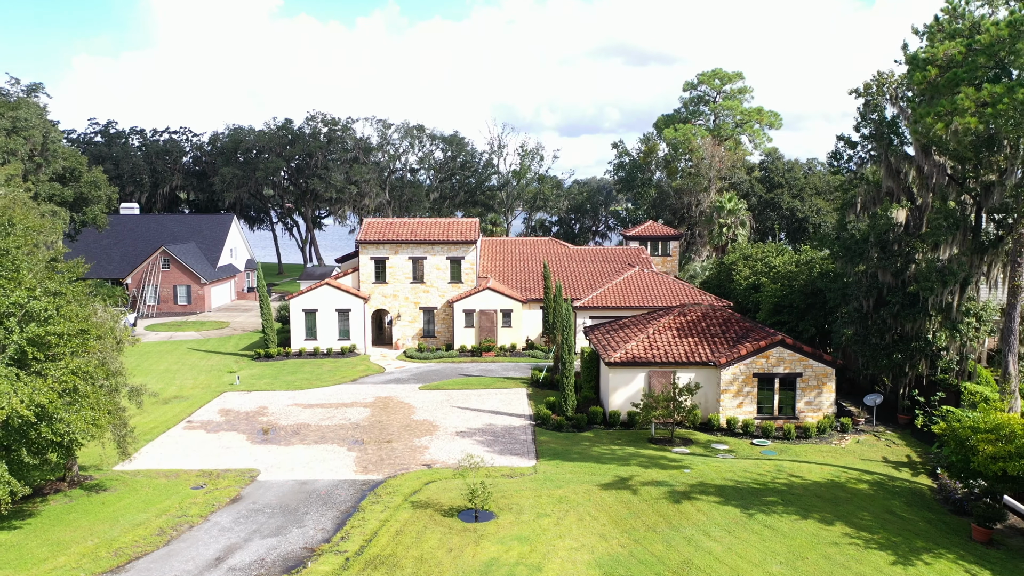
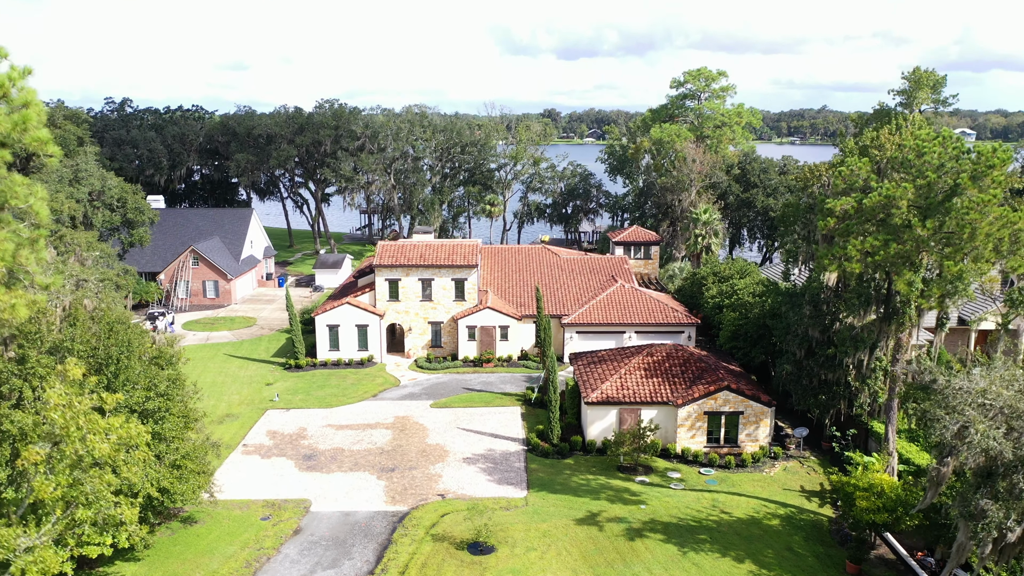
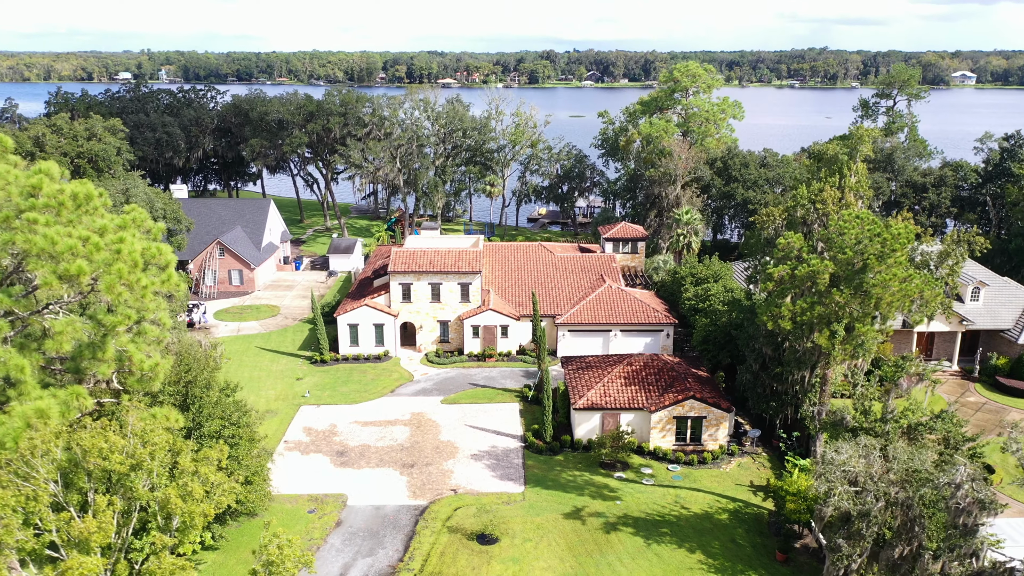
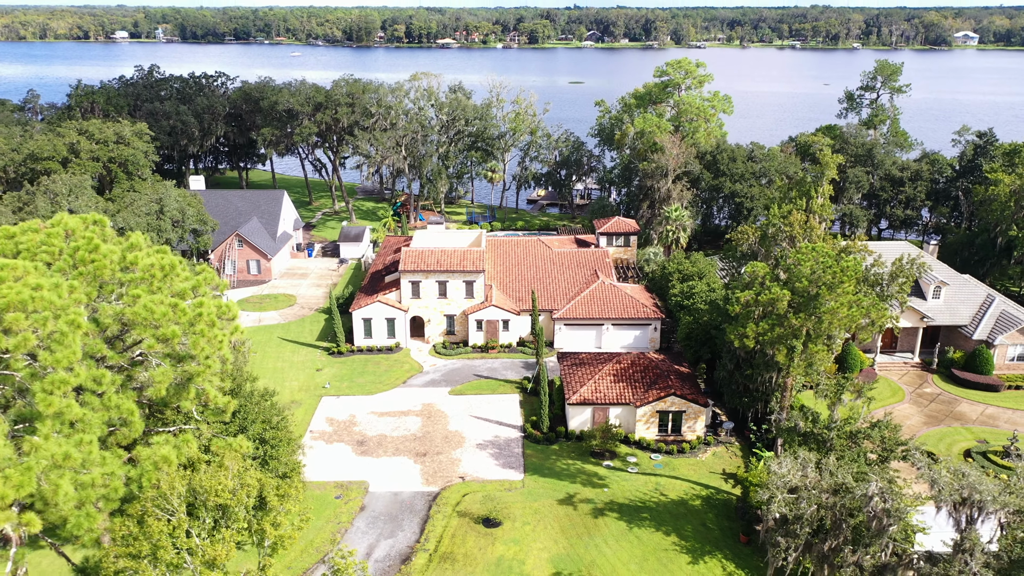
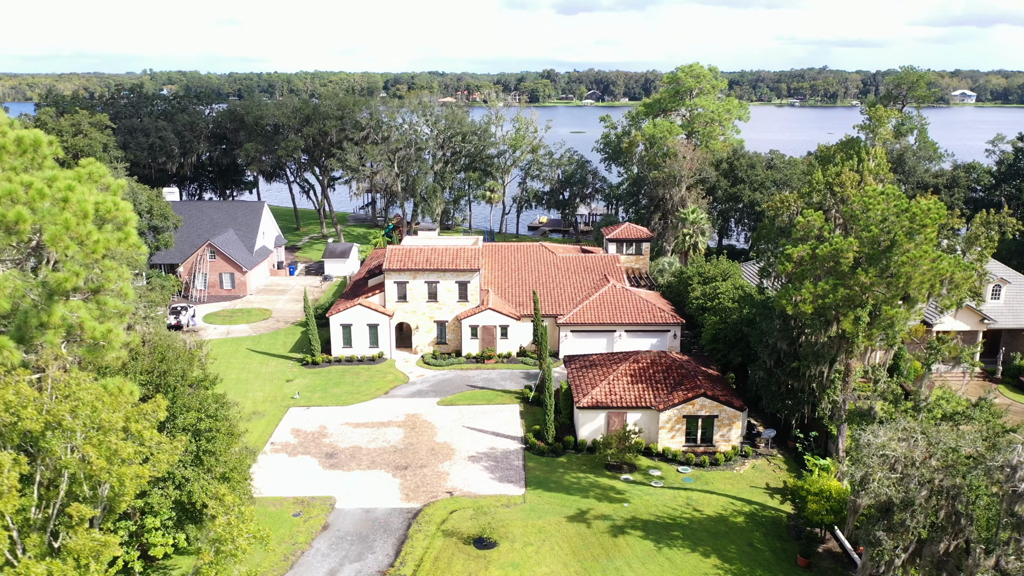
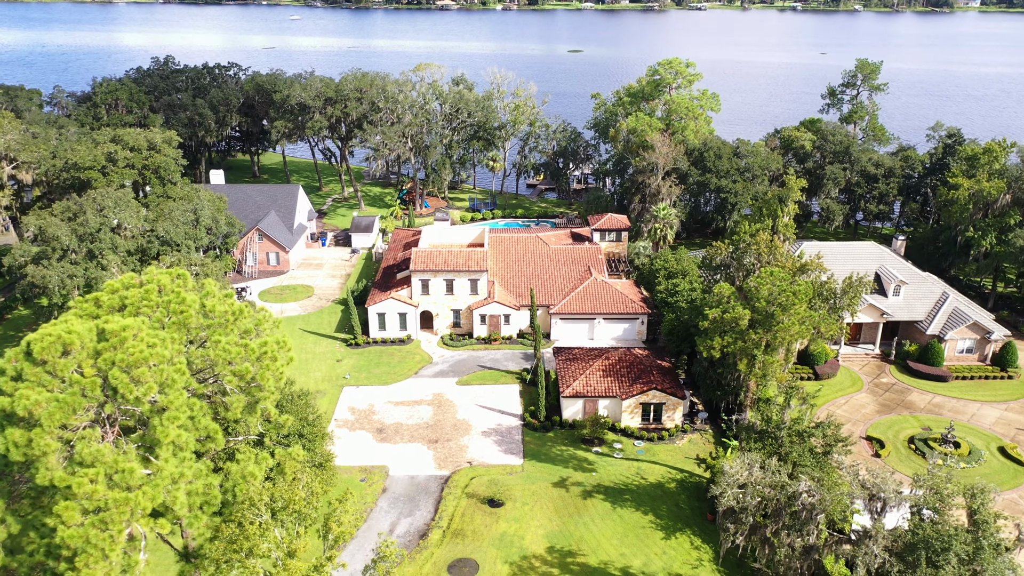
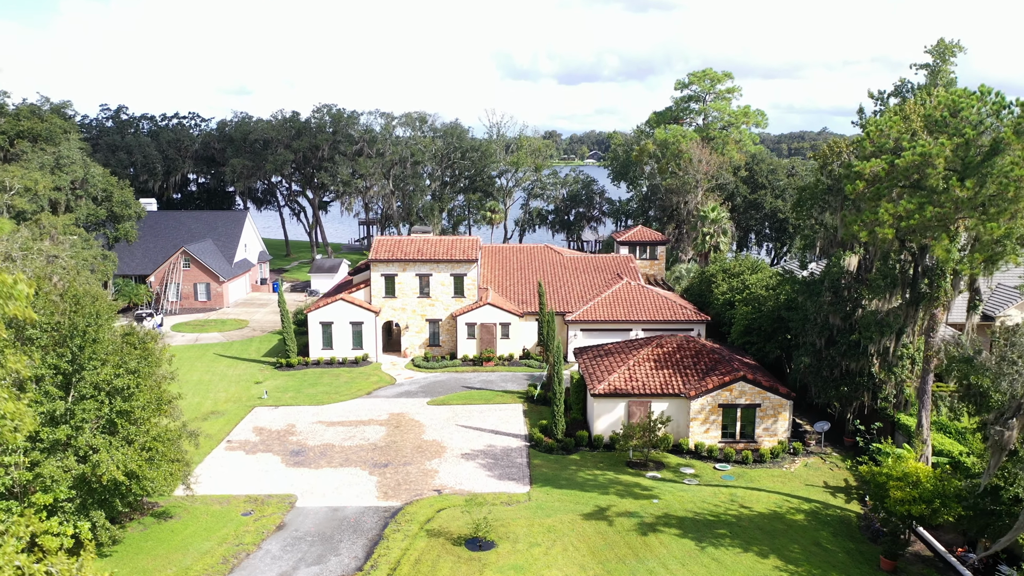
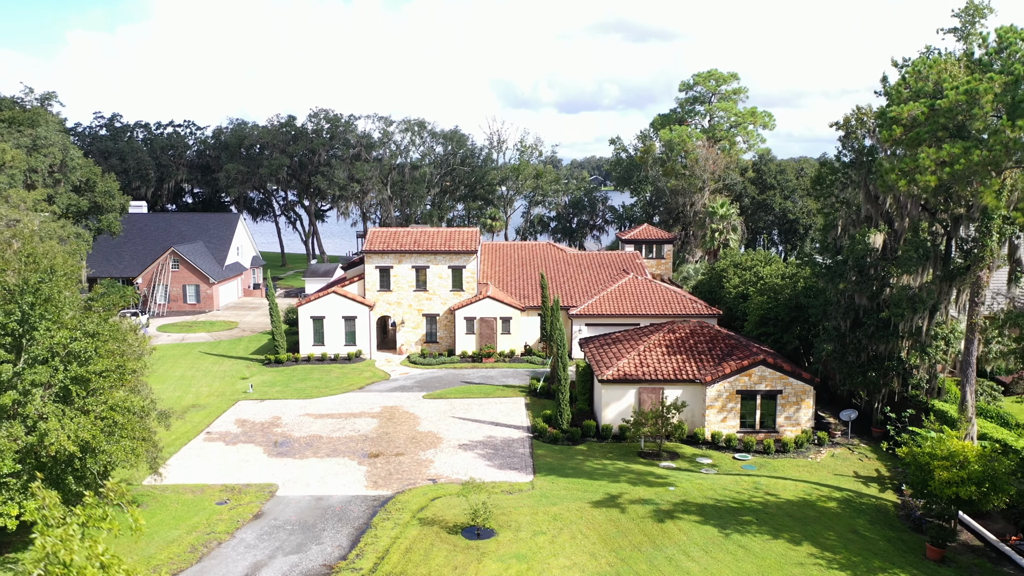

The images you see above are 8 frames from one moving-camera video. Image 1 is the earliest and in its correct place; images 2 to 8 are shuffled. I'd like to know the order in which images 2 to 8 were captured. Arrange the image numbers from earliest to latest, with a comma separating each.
8, 7, 2, 5, 3, 4, 6
